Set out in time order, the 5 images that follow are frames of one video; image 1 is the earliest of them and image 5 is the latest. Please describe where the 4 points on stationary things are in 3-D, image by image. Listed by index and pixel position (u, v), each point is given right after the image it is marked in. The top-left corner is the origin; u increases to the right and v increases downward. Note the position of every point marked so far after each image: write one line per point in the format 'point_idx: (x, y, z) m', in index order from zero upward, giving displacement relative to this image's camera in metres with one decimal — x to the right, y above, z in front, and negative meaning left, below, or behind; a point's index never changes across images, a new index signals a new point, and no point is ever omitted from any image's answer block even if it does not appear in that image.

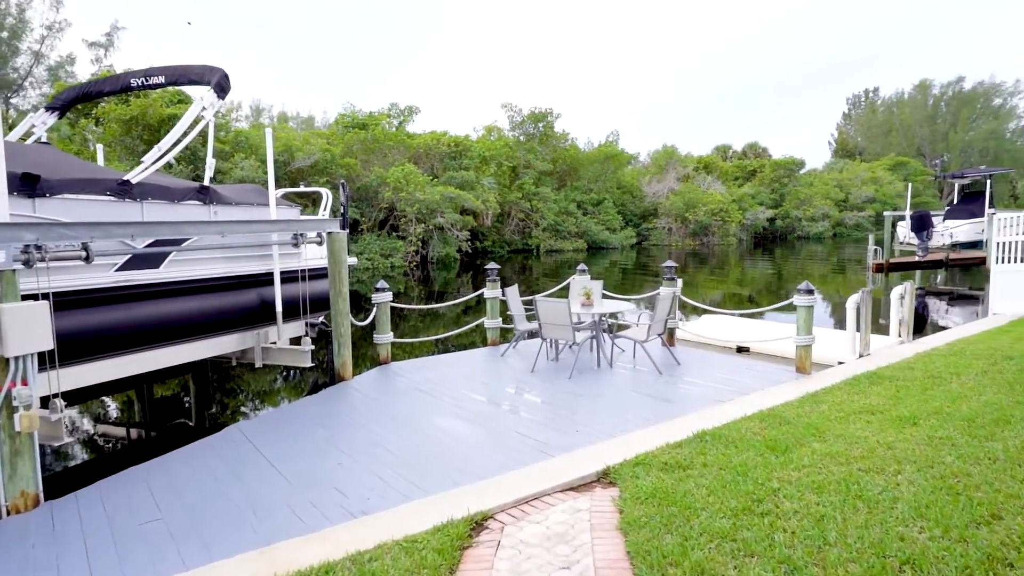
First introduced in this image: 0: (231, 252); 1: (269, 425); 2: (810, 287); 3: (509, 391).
0: (-2.2, +0.3, +5.4) m
1: (-1.6, -0.9, +4.4) m
2: (+2.5, 0.0, +5.7) m
3: (0.0, -0.8, +5.5) m
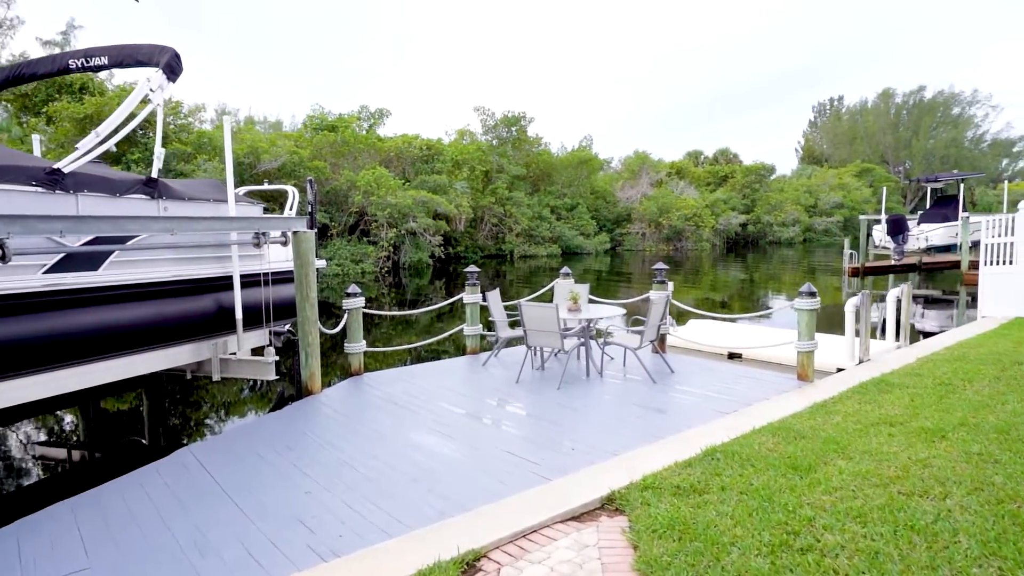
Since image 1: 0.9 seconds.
0: (-2.3, +0.3, +4.8) m
1: (-1.6, -0.9, +3.9) m
2: (+2.4, 0.0, +5.4) m
3: (-0.2, -0.8, +5.1) m
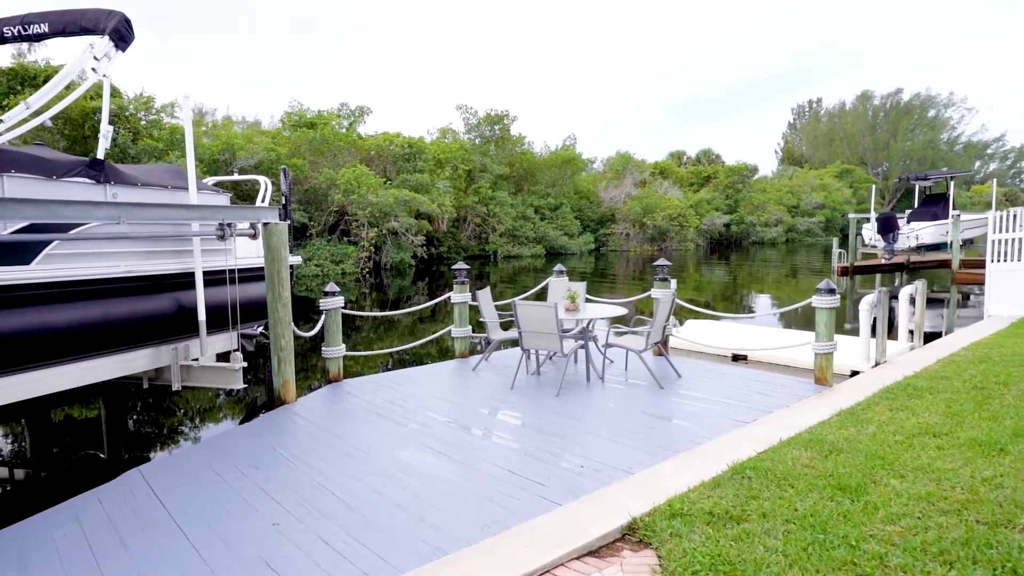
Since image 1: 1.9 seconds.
0: (-2.4, +0.3, +4.3) m
1: (-1.6, -0.9, +3.4) m
2: (+2.3, 0.0, +5.0) m
3: (-0.2, -0.8, +4.6) m
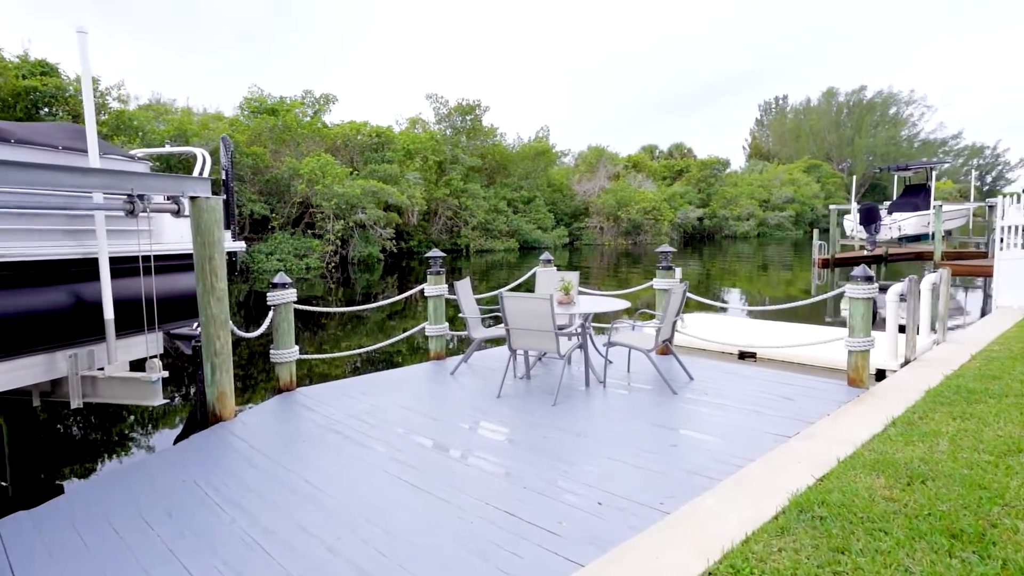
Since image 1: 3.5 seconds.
0: (-2.4, +0.3, +3.4) m
1: (-1.6, -0.8, +2.6) m
2: (+2.2, +0.1, +4.3) m
3: (-0.3, -0.8, +3.8) m
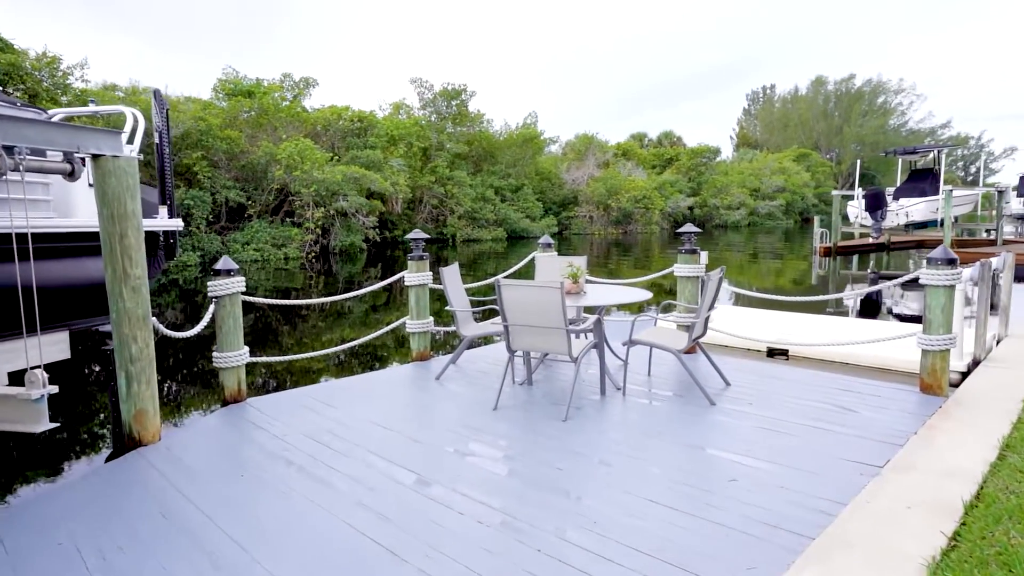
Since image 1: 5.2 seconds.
0: (-2.4, +0.4, +2.5) m
1: (-1.6, -0.8, +1.7) m
2: (+2.2, +0.2, +3.5) m
3: (-0.2, -0.7, +3.0) m
